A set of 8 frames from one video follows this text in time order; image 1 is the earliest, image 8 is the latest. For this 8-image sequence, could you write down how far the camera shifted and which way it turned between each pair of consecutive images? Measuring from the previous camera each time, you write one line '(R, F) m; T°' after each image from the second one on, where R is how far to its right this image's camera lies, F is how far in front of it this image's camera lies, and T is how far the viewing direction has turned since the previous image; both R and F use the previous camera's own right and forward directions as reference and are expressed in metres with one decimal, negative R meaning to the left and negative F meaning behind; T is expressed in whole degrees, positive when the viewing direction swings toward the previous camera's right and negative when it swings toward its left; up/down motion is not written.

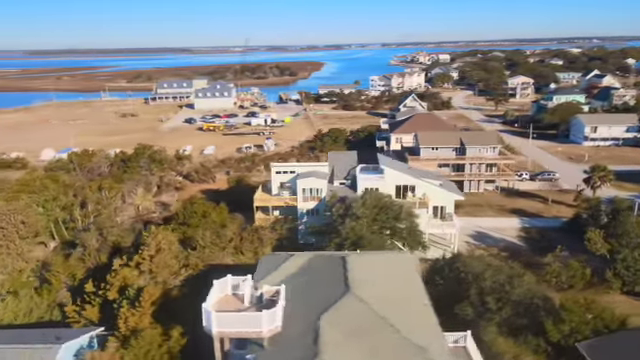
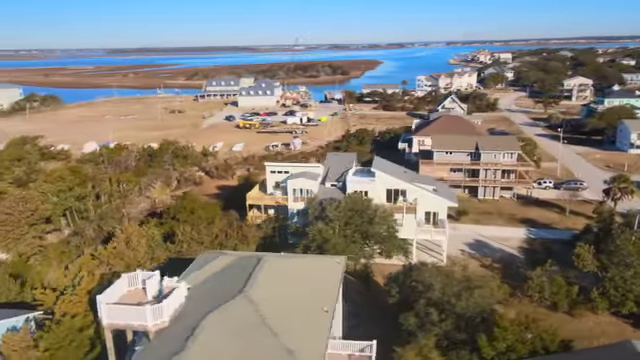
(+3.8, +0.1) m; -7°
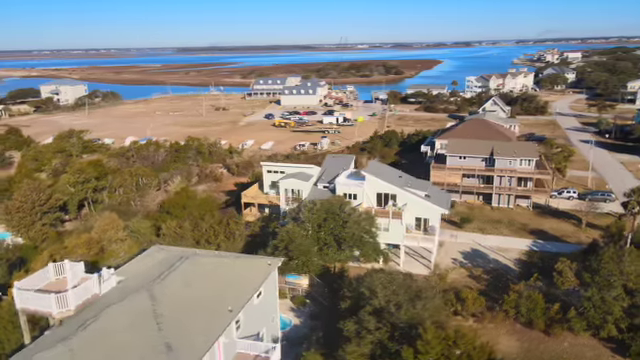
(+3.8, +0.1) m; -7°
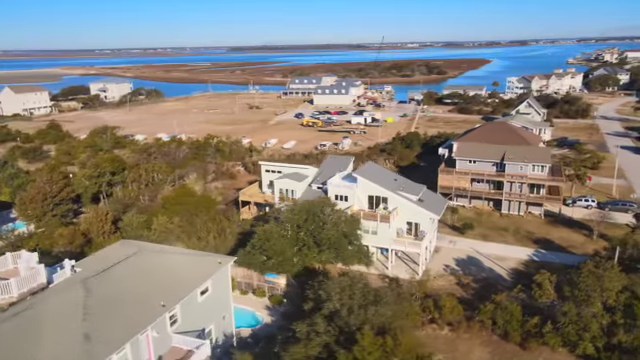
(+2.9, 0.0) m; -5°
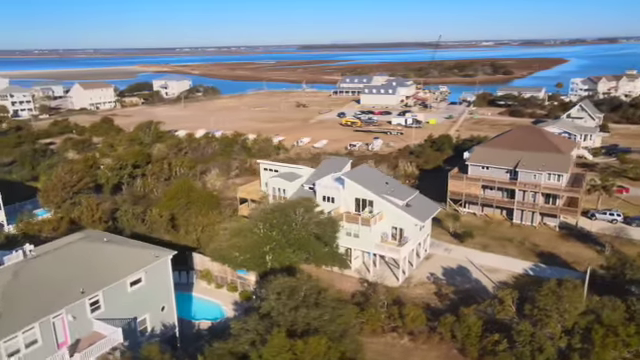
(+4.2, +0.2) m; -8°
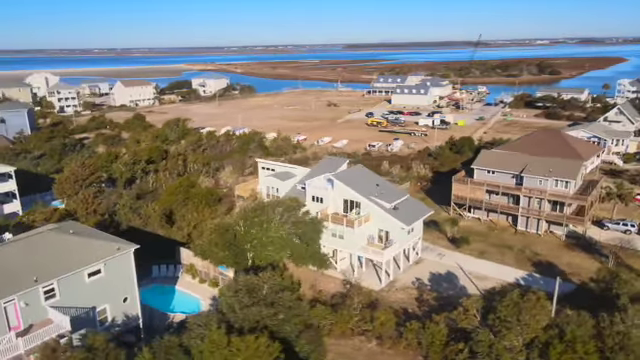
(+3.0, +0.1) m; -5°
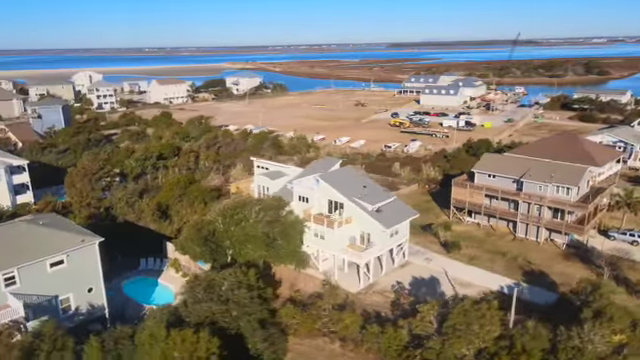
(+3.0, +0.1) m; -5°
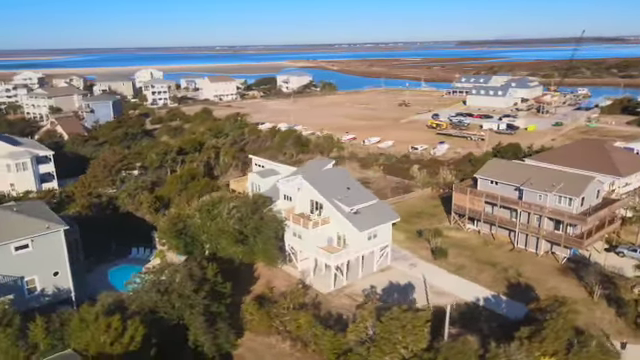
(+4.3, +0.2) m; -7°
